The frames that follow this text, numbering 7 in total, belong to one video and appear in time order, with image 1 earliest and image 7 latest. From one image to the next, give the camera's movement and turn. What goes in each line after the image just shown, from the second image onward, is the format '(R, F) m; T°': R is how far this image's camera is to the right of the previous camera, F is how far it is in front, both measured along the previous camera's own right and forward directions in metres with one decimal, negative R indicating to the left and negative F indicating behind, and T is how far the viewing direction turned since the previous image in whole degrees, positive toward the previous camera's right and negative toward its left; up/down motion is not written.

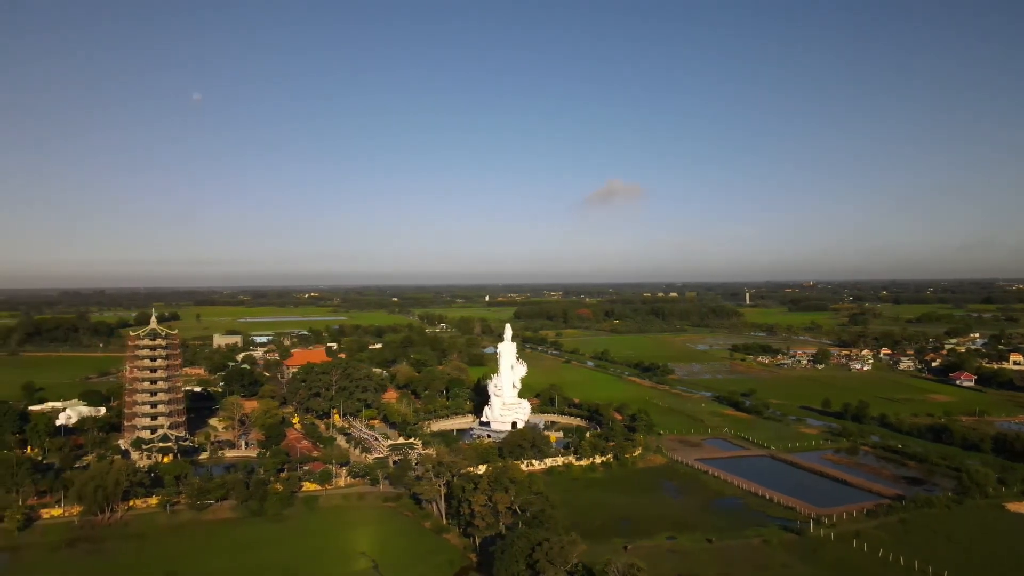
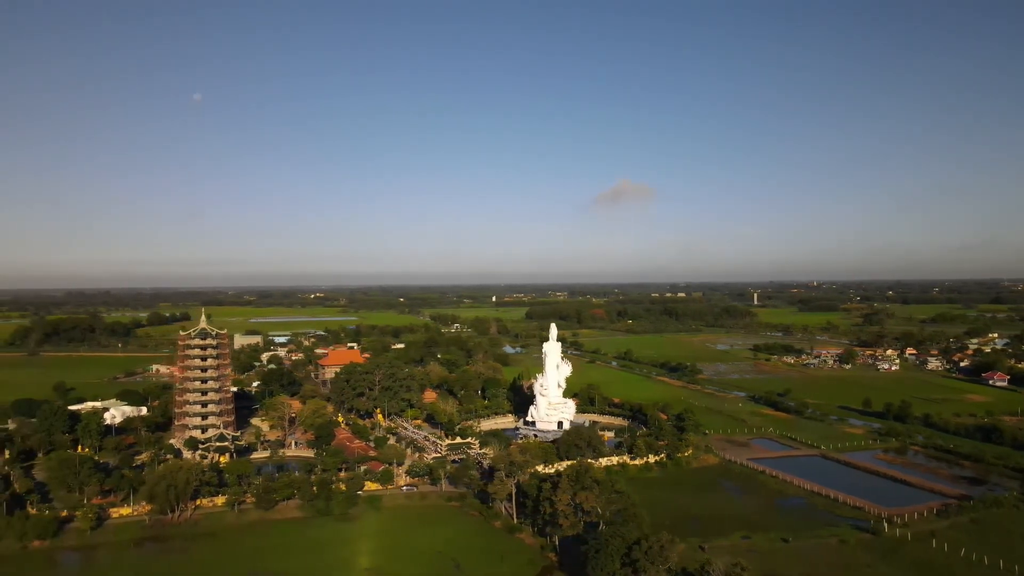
(-2.4, 0.0) m; 0°
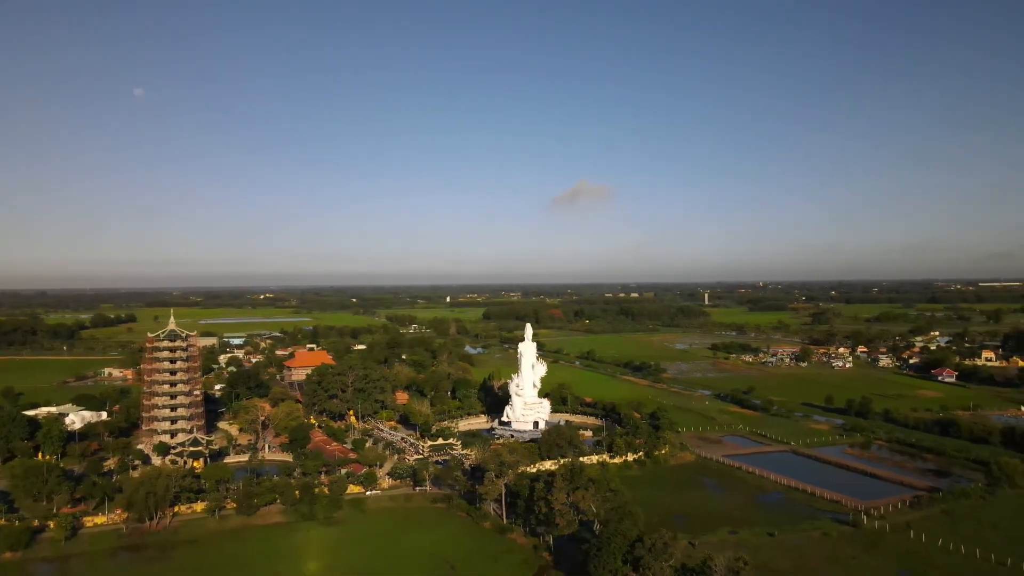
(-1.3, +0.1) m; +4°
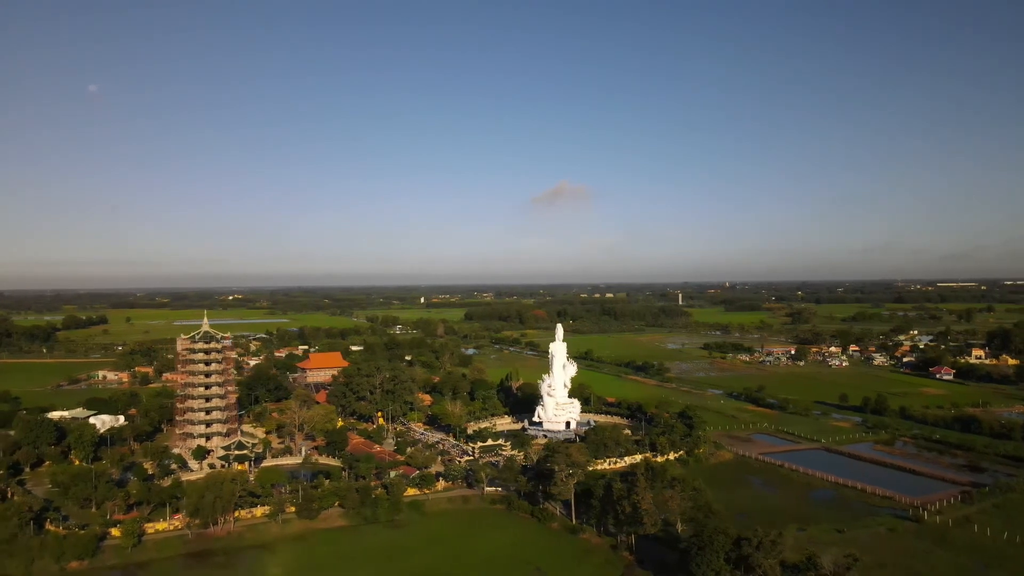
(-3.5, +0.1) m; +2°
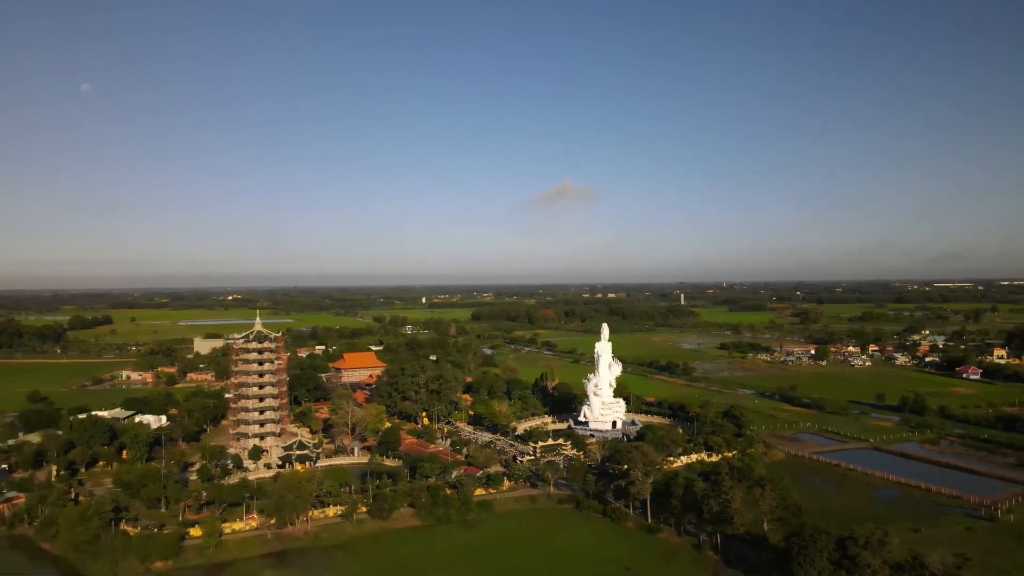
(-2.8, +0.1) m; 0°
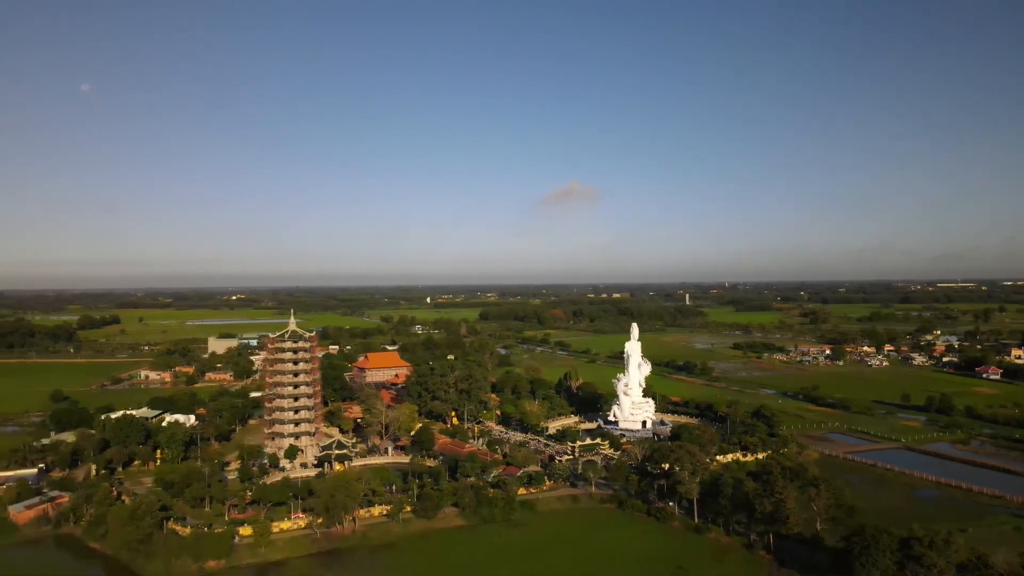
(-1.6, 0.0) m; 0°
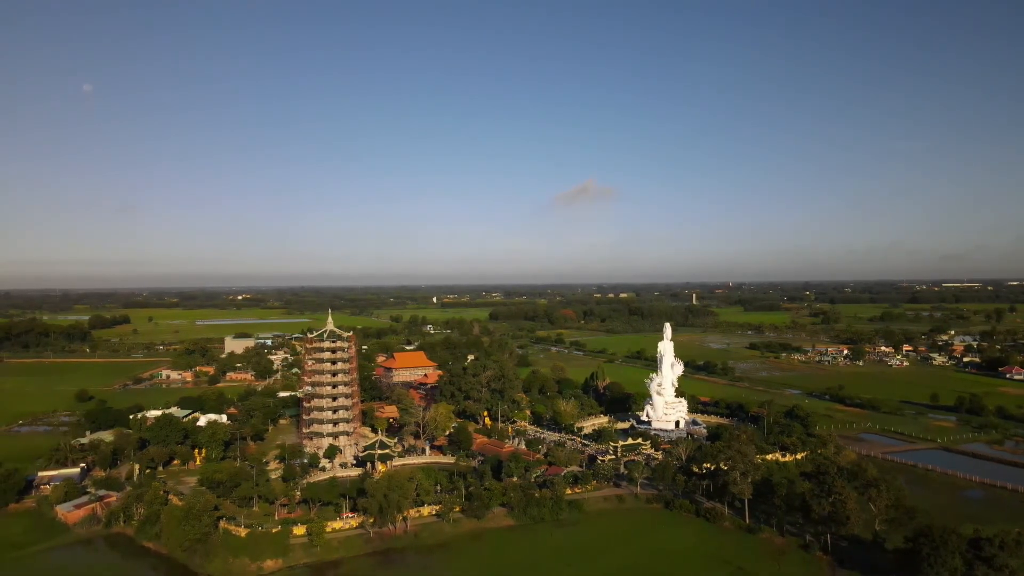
(-1.7, 0.0) m; 0°
